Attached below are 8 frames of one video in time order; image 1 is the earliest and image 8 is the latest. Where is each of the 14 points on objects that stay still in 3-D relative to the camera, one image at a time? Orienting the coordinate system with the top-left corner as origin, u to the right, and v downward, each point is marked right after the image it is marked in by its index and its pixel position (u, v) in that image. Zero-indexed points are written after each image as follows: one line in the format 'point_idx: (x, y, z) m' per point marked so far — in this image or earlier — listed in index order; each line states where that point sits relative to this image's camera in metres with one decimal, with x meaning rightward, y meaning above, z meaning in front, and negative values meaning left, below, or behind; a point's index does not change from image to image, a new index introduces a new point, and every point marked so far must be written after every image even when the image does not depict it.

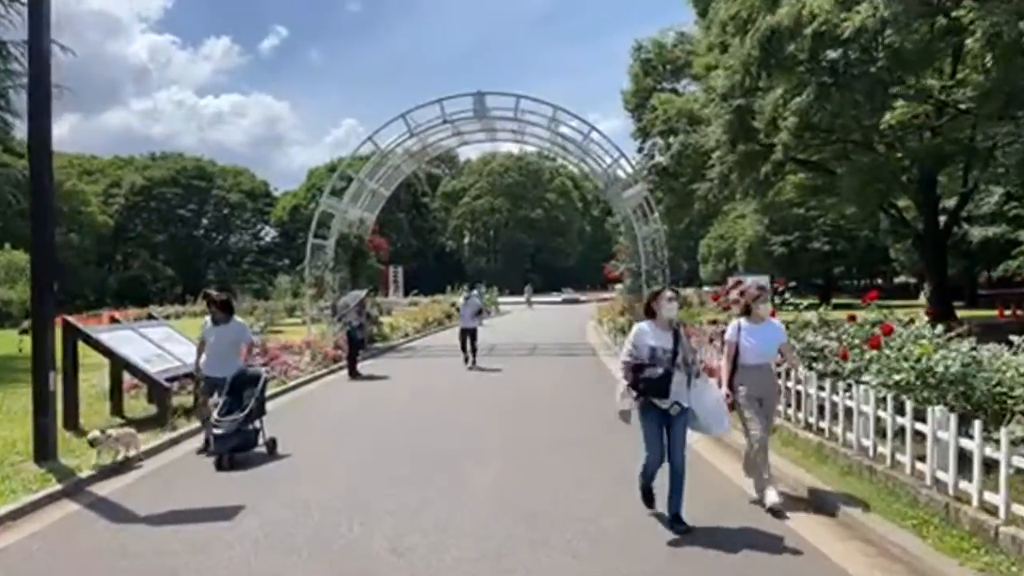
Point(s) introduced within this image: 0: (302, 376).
0: (-5.6, -2.4, +18.6) m
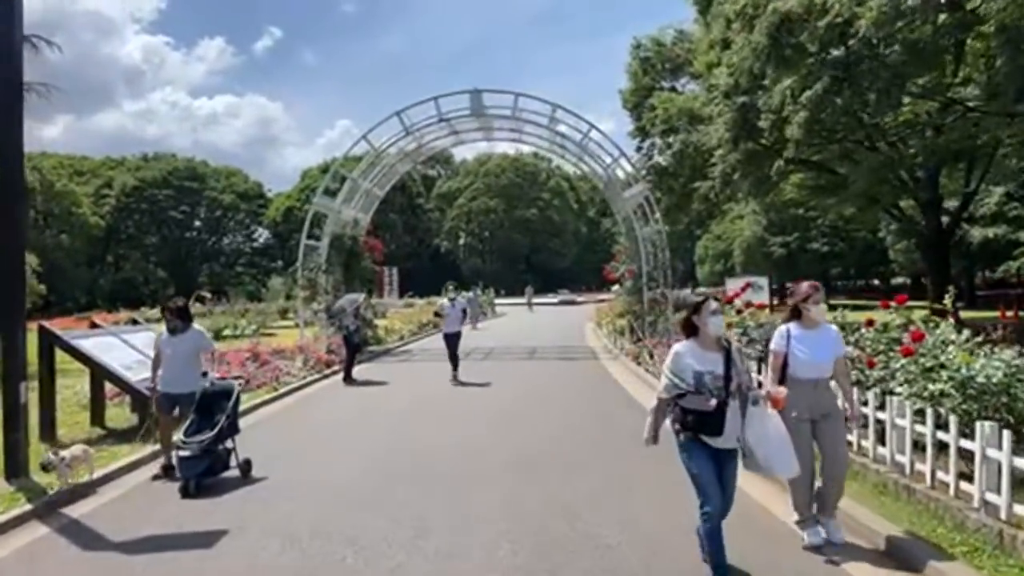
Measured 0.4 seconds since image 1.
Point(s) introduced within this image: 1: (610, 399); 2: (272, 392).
0: (-5.6, -2.4, +18.0) m
1: (+2.1, -2.3, +15.8) m
2: (-5.6, -2.5, +16.3) m
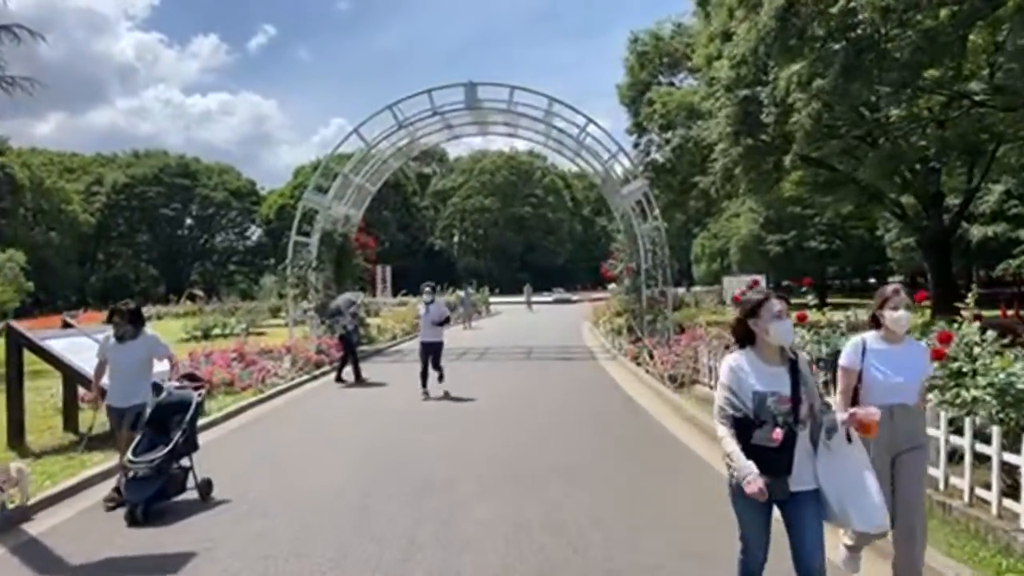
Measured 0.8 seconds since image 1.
0: (-5.7, -2.4, +17.3) m
1: (+2.0, -2.3, +15.2) m
2: (-5.7, -2.4, +15.7) m
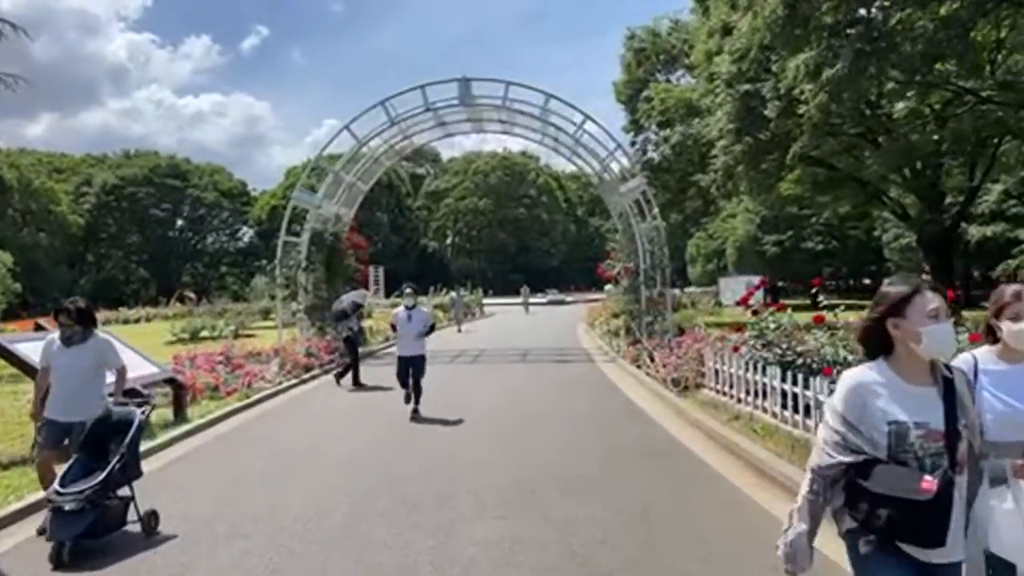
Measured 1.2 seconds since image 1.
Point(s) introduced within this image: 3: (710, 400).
0: (-5.8, -2.4, +16.7) m
1: (+2.0, -2.3, +14.6) m
2: (-5.8, -2.4, +15.0) m
3: (+3.5, -2.0, +12.5) m
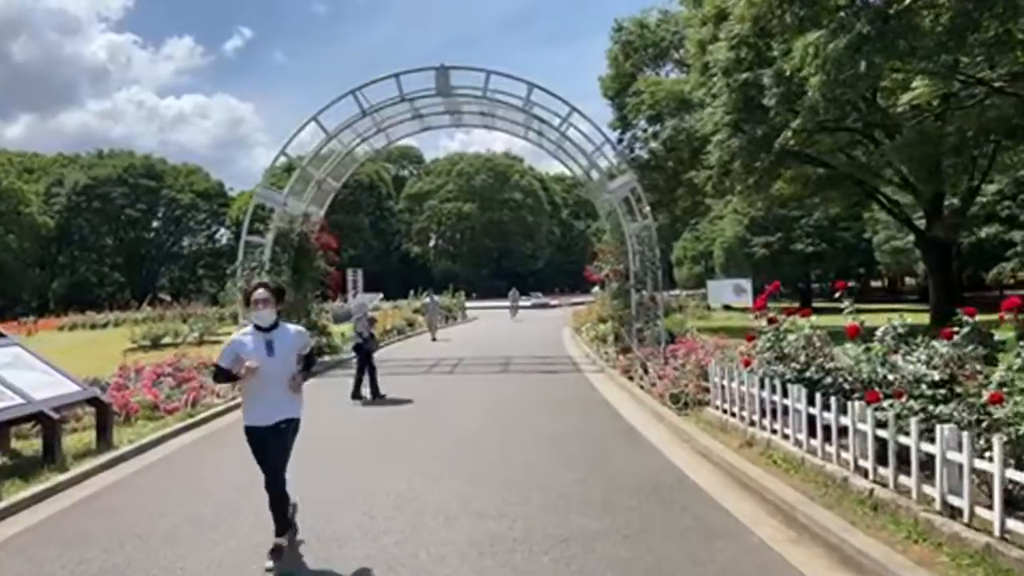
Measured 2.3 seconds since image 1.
0: (-6.3, -2.5, +14.9) m
1: (+1.6, -2.3, +13.0) m
2: (-6.2, -2.5, +13.3) m
3: (+3.2, -2.1, +10.9) m
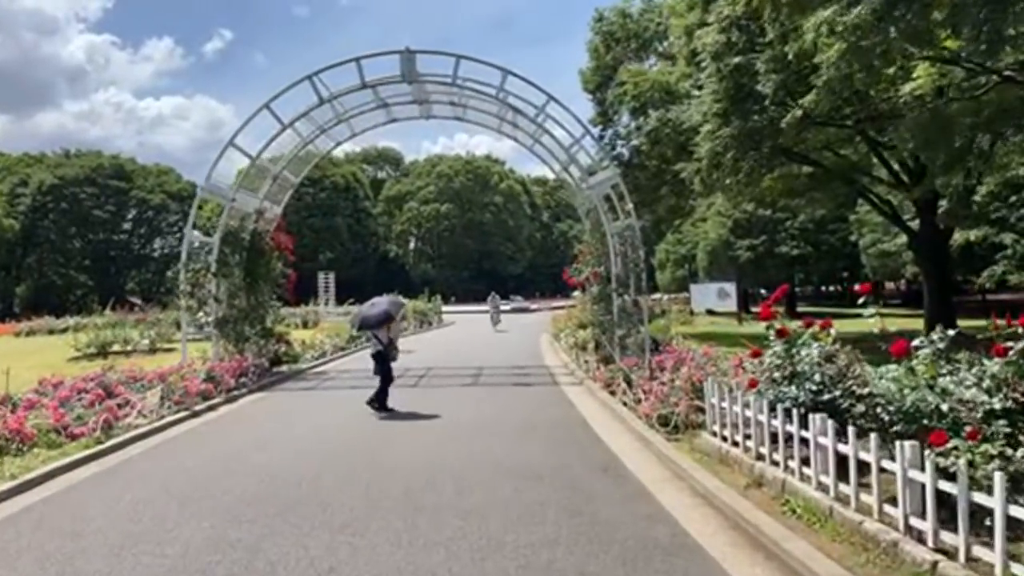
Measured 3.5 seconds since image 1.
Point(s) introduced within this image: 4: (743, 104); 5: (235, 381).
0: (-6.9, -2.6, +12.9) m
1: (+1.0, -2.4, +11.2) m
2: (-6.8, -2.6, +11.3) m
3: (+2.6, -2.2, +9.2) m
4: (+6.0, +4.8, +18.3) m
5: (-6.9, -2.3, +17.3) m
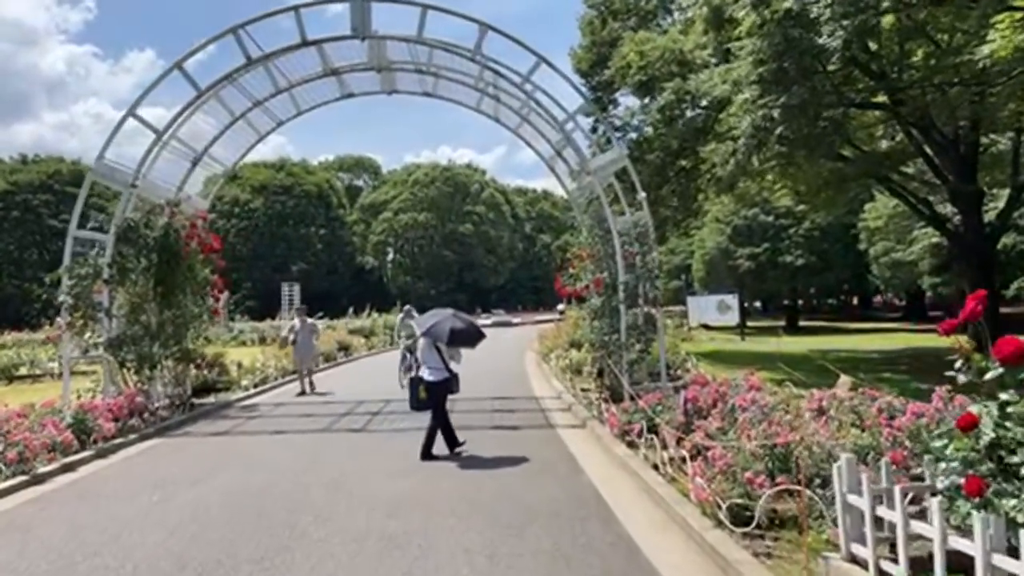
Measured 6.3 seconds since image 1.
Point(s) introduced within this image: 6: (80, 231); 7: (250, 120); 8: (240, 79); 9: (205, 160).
0: (-7.1, -2.7, +8.5) m
1: (+0.8, -2.5, +7.0) m
2: (-7.0, -2.7, +6.9) m
3: (+2.5, -2.2, +5.1) m
4: (+5.6, +4.6, +14.3) m
5: (-7.2, -2.5, +12.8) m
6: (-9.8, +1.3, +16.1) m
7: (-6.9, +4.3, +18.5) m
8: (-6.6, +5.0, +16.9) m
9: (-7.9, +3.3, +17.8) m
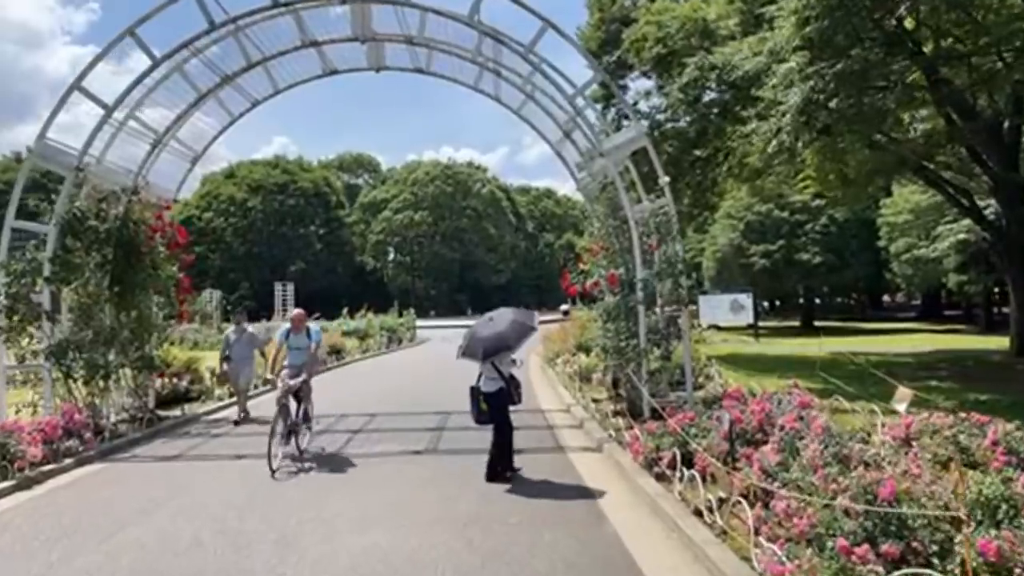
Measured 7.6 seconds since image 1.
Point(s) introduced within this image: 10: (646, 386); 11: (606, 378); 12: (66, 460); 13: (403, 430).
0: (-7.1, -2.7, +6.5) m
1: (+0.8, -2.5, +5.0) m
2: (-7.0, -2.6, +4.9) m
3: (+2.5, -2.2, +3.1) m
4: (+5.6, +4.7, +12.3) m
5: (-7.2, -2.5, +10.9) m
6: (-9.7, +1.3, +14.1) m
7: (-6.8, +4.3, +16.5) m
8: (-6.5, +5.0, +14.9) m
9: (-7.8, +3.3, +15.9) m
10: (+2.6, -1.8, +13.1) m
11: (+2.0, -1.9, +15.1) m
12: (-7.1, -2.7, +11.1) m
13: (-2.1, -2.8, +13.3) m
